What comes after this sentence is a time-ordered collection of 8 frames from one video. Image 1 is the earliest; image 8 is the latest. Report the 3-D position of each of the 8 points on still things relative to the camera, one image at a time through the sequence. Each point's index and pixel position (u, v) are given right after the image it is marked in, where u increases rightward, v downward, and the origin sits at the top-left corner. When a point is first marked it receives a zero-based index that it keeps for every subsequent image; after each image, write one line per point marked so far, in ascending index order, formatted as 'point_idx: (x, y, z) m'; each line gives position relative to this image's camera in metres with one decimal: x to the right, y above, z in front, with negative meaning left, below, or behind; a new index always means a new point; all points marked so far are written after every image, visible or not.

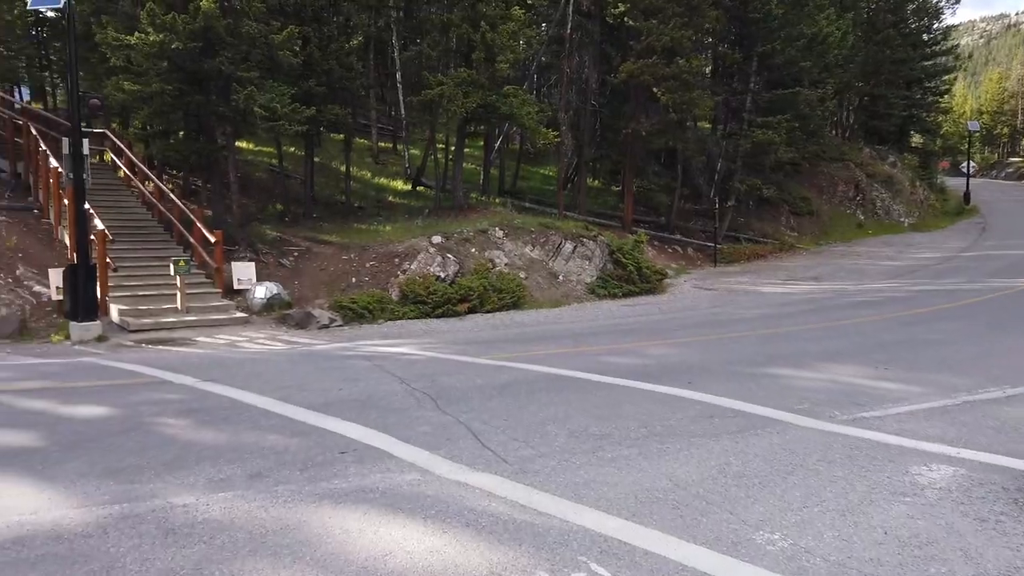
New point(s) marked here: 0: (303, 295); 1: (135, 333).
0: (-4.9, -0.2, +17.6) m
1: (-7.2, -0.9, +14.3) m
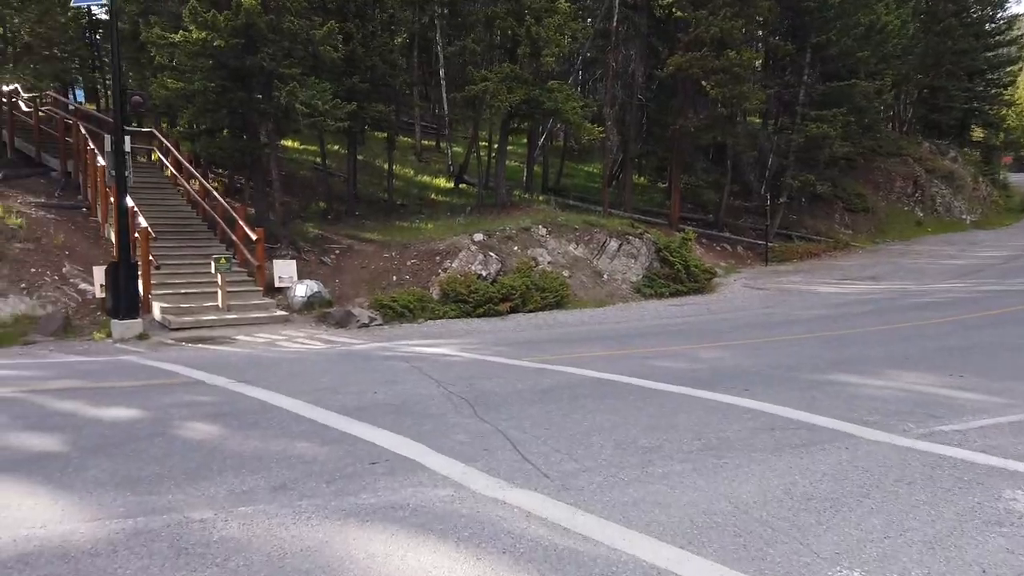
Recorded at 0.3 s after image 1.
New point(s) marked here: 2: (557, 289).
0: (-3.9, -0.1, +17.4) m
1: (-6.4, -0.8, +14.3) m
2: (+1.1, -0.1, +18.0) m
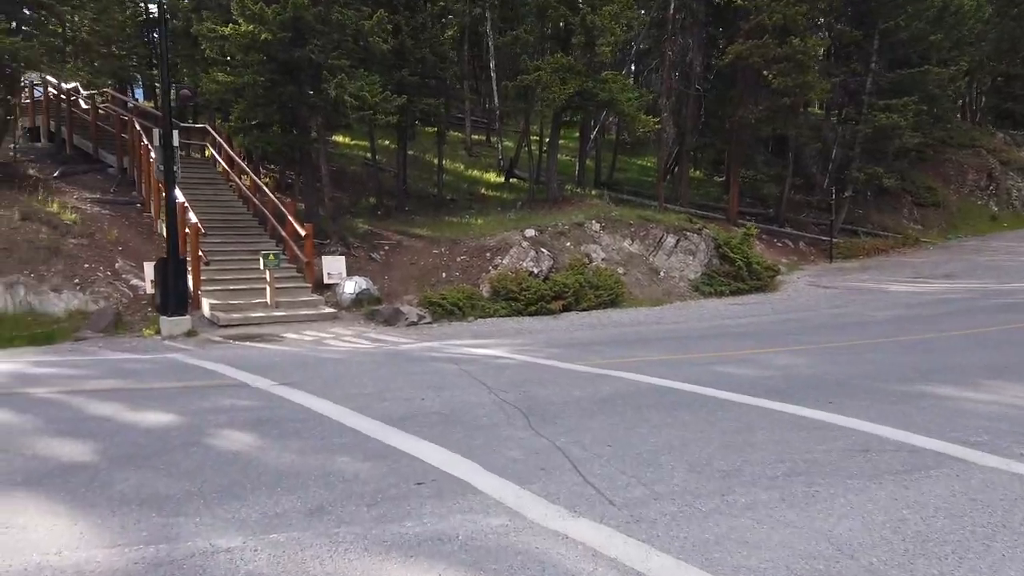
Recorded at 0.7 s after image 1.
0: (-2.7, 0.0, +17.0) m
1: (-5.4, -0.8, +14.1) m
2: (+2.3, 0.0, +17.3) m
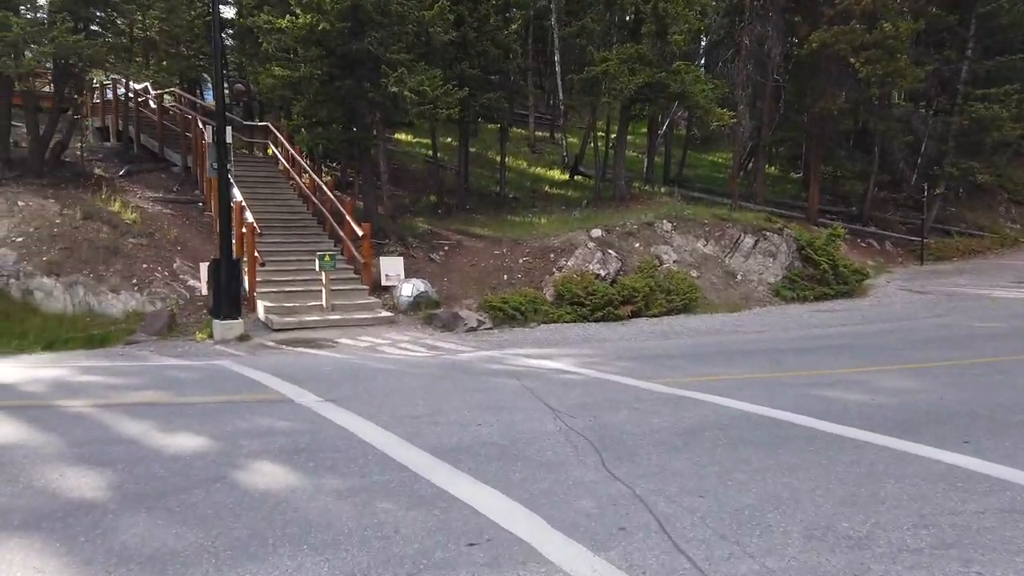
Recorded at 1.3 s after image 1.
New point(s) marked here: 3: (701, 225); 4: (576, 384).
0: (-1.3, -0.1, +16.3) m
1: (-4.2, -0.8, +13.5) m
2: (+3.7, -0.1, +16.1) m
3: (+4.7, +1.6, +18.5) m
4: (+0.7, -1.1, +8.4) m
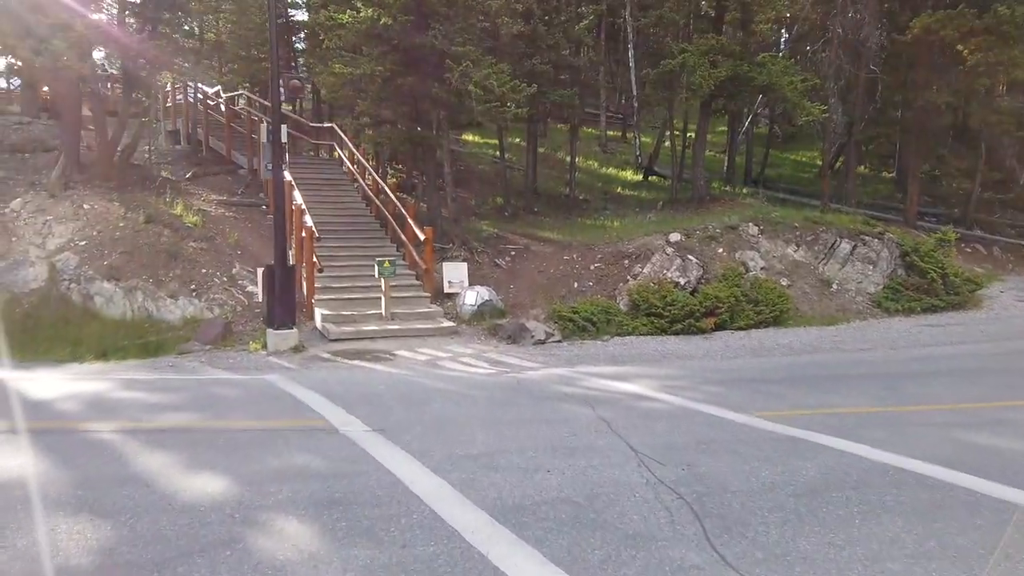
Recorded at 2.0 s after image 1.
0: (+0.1, -0.3, +15.2) m
1: (-3.0, -0.9, +12.8) m
2: (+5.1, -0.3, +14.6) m
3: (+6.3, +1.3, +17.0) m
4: (+1.4, -1.2, +7.2) m
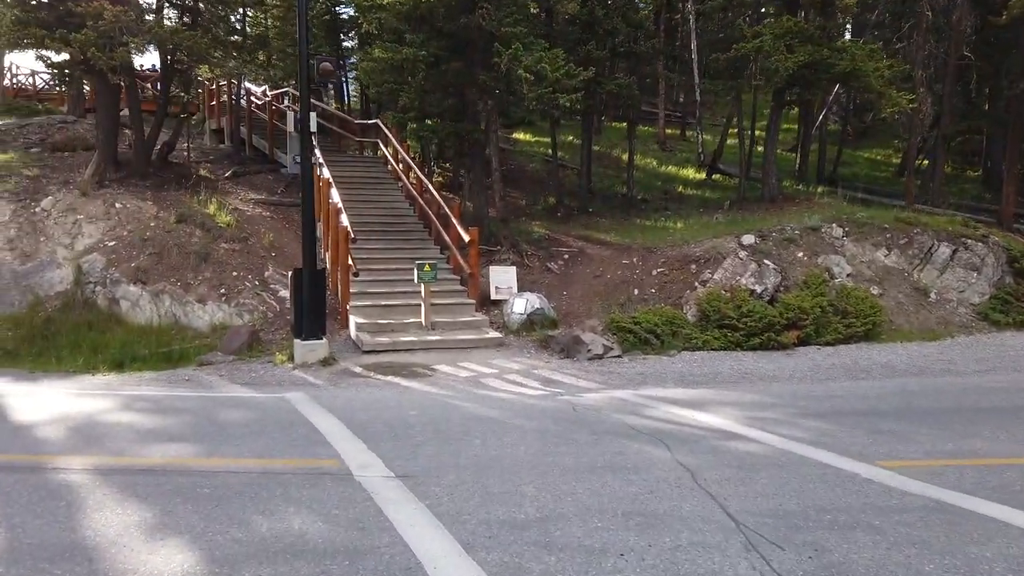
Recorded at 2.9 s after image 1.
0: (+1.1, -0.4, +13.8) m
1: (-2.2, -1.0, +11.5) m
2: (+6.1, -0.5, +12.8) m
3: (+7.4, +1.2, +15.1) m
4: (+1.9, -1.3, +5.7) m
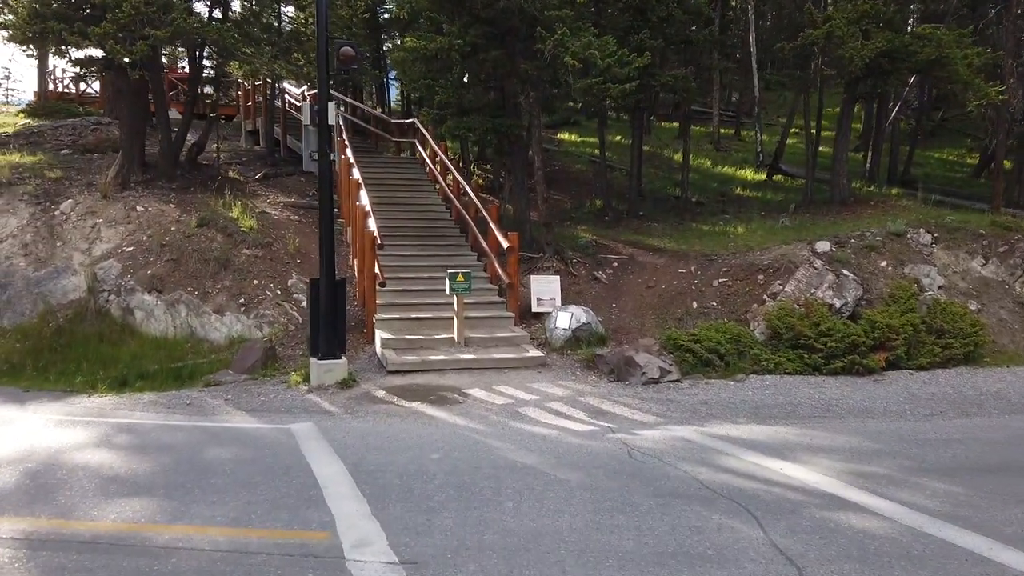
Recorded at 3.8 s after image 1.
0: (+1.8, -0.6, +12.3) m
1: (-1.6, -1.2, +10.3) m
2: (+6.7, -0.7, +11.1) m
3: (+8.2, +0.9, +13.3) m
4: (+2.1, -1.5, +4.2) m
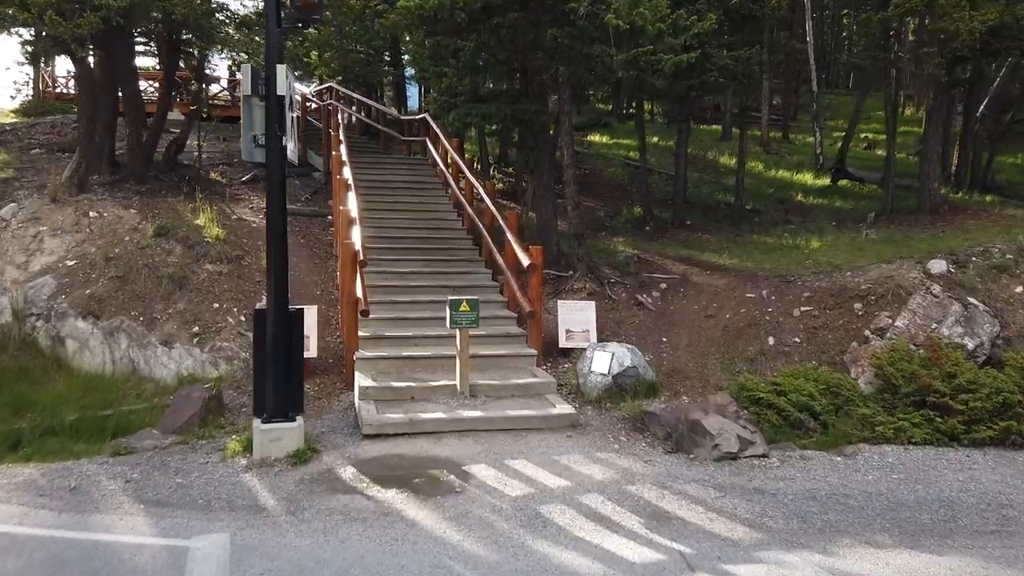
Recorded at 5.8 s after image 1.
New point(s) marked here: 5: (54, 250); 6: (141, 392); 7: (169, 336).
0: (+2.1, -1.0, +9.5) m
1: (-1.4, -1.5, +7.5) m
2: (+7.0, -1.1, +8.1) m
3: (+8.5, +0.5, +10.2) m
4: (+2.1, -1.8, +1.4) m
5: (-7.5, +0.6, +12.2) m
6: (-4.8, -1.3, +9.7) m
7: (-4.8, -0.7, +10.4) m
